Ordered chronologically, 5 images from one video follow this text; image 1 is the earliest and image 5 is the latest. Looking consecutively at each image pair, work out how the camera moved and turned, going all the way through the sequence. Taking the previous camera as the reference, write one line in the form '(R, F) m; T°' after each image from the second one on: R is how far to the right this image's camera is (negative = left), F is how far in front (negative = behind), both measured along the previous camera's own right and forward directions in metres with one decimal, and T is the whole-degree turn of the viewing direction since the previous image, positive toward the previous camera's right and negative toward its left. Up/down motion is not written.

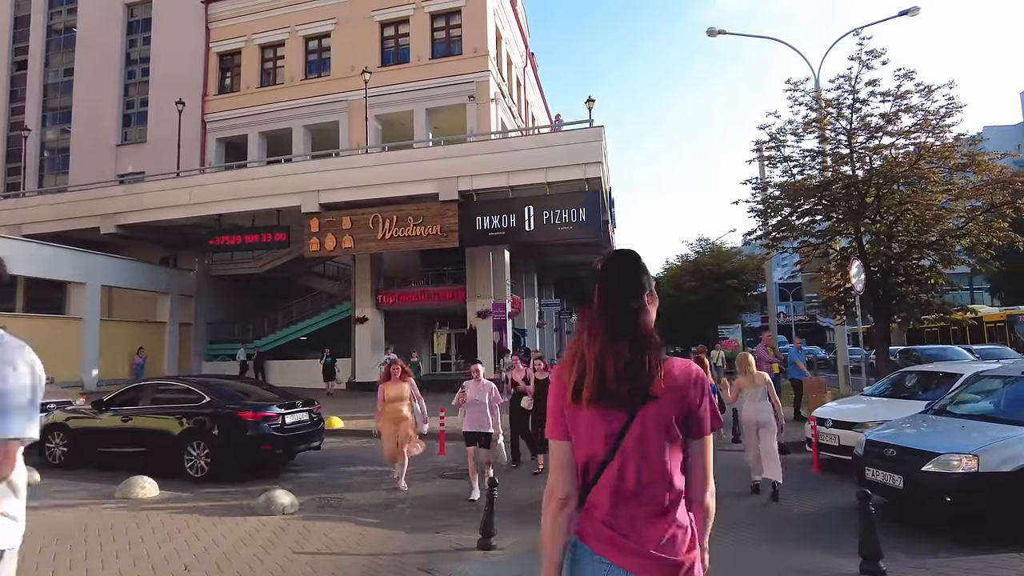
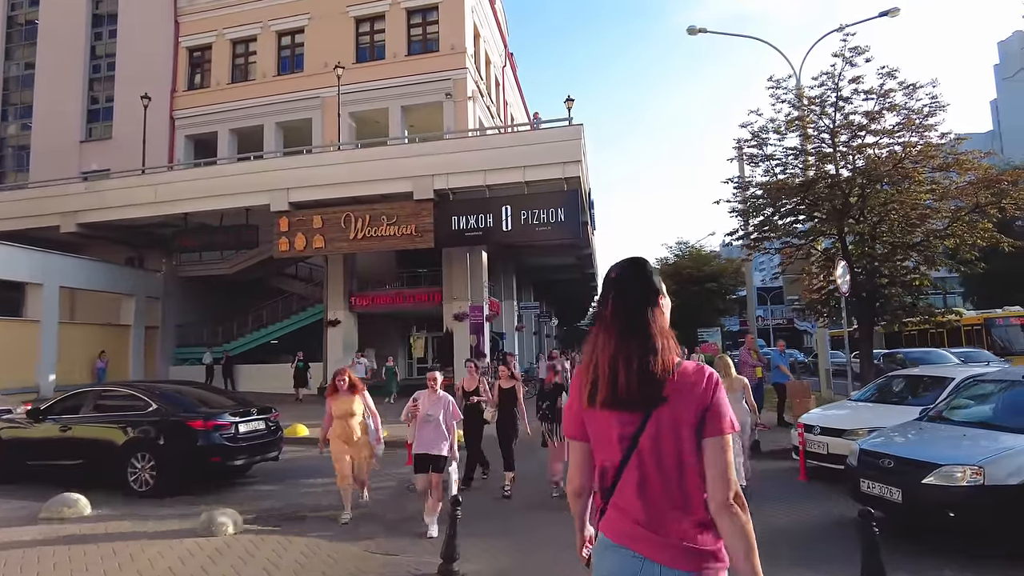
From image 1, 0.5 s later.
(+0.1, +0.6) m; +2°
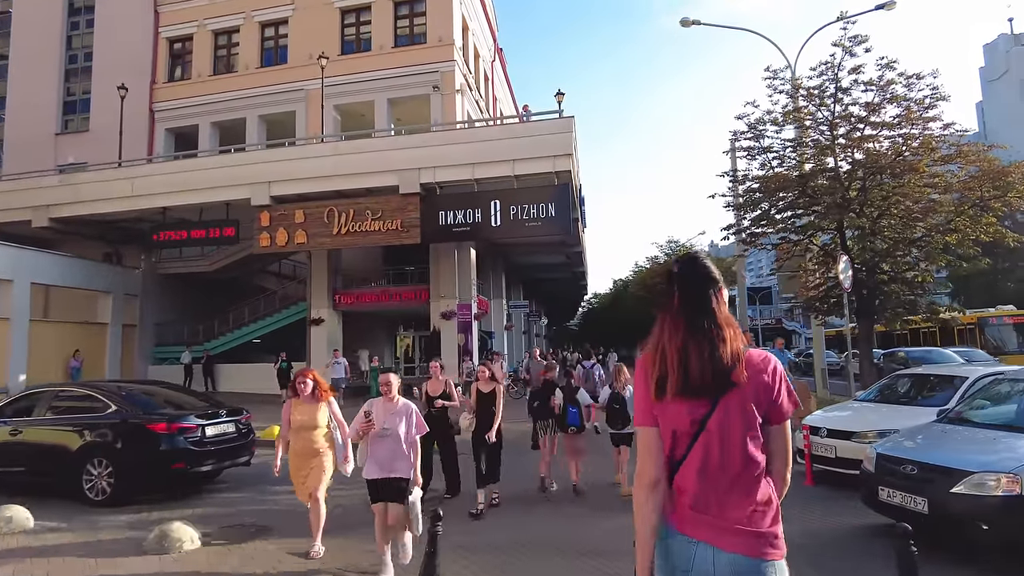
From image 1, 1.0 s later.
(0.0, +0.6) m; +1°
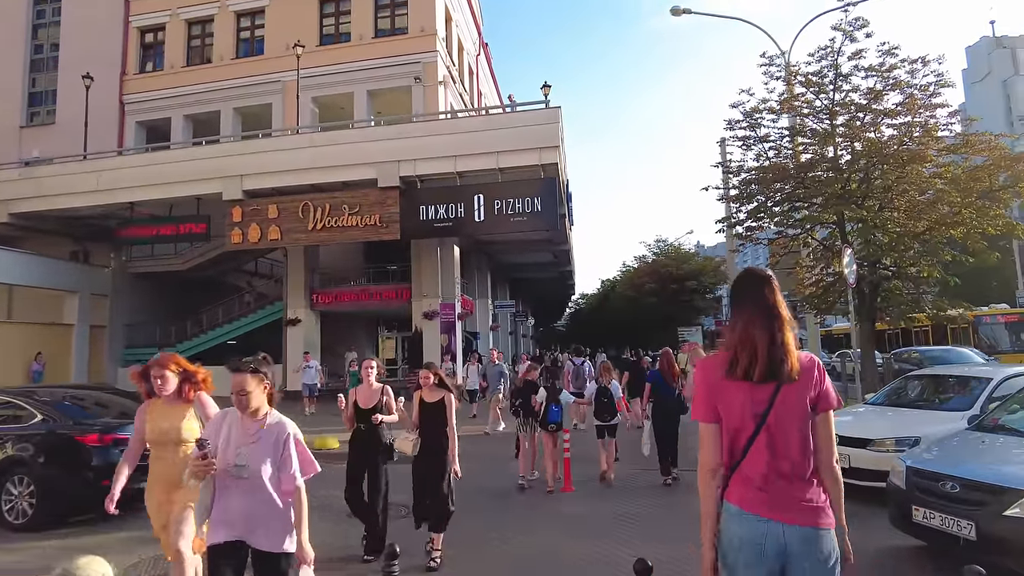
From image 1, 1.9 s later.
(+0.1, +0.9) m; +1°
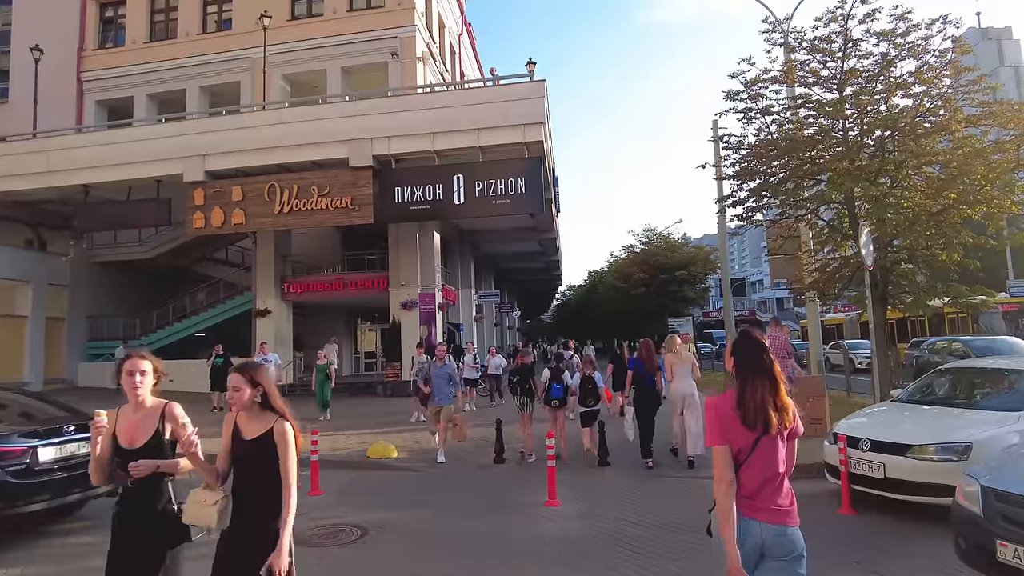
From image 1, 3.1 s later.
(+0.1, +1.2) m; +1°
